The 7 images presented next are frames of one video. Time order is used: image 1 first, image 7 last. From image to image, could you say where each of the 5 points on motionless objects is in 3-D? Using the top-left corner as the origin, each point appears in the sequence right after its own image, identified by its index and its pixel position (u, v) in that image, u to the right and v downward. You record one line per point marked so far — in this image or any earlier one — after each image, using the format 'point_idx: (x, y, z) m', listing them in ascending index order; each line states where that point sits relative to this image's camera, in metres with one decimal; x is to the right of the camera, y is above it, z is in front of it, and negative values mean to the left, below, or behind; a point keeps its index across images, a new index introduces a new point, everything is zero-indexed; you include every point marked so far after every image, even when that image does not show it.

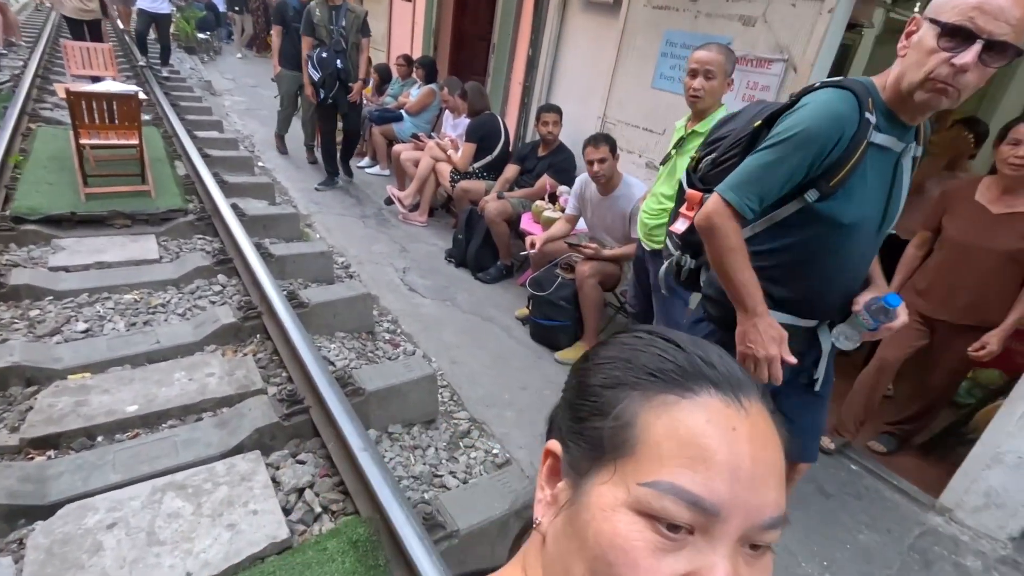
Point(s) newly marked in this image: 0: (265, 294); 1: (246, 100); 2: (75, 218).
0: (-1.5, 0.0, +3.2) m
1: (-5.0, +3.6, +10.2) m
2: (-3.1, +0.5, +3.8) m
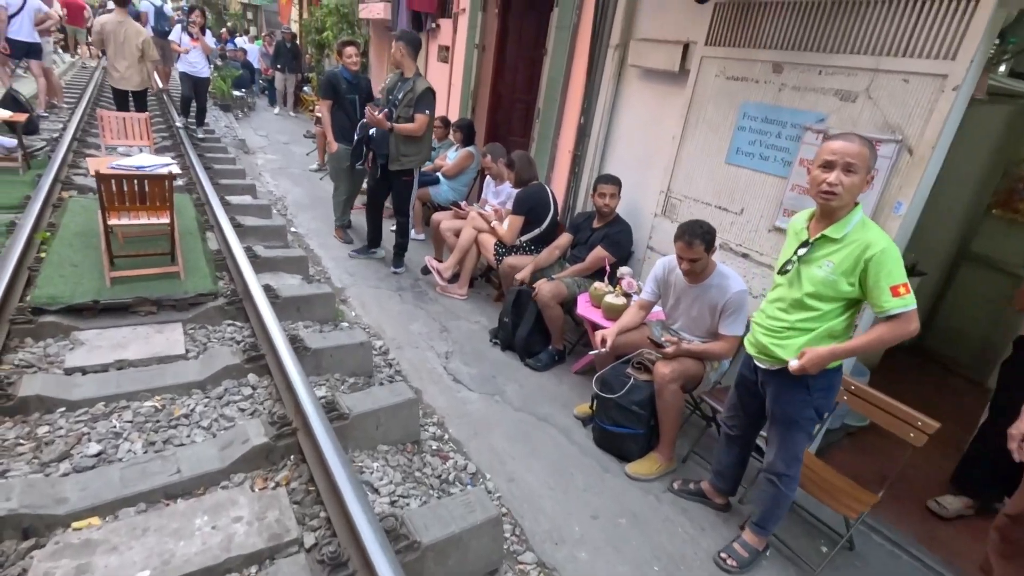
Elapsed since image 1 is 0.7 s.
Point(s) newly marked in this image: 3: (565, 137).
0: (-1.1, -0.6, +2.8) m
1: (-4.4, +2.5, +10.2) m
2: (-2.7, -0.1, +3.5) m
3: (+0.5, +1.4, +5.0) m
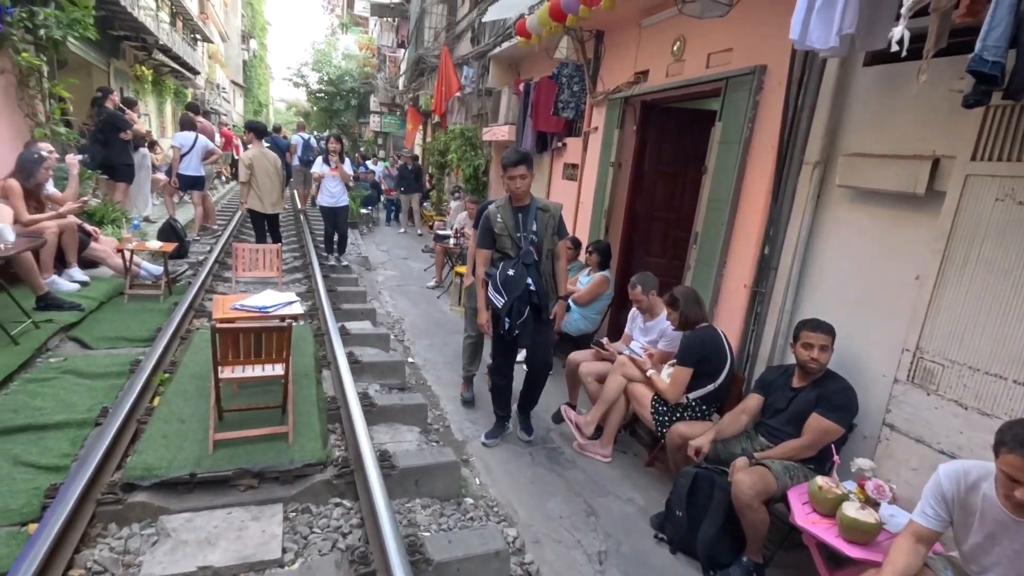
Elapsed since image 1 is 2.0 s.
0: (-0.3, -1.4, +1.9) m
1: (-2.2, +0.3, +10.2) m
2: (-1.8, -1.1, +3.0) m
3: (+1.7, +0.2, +4.1) m
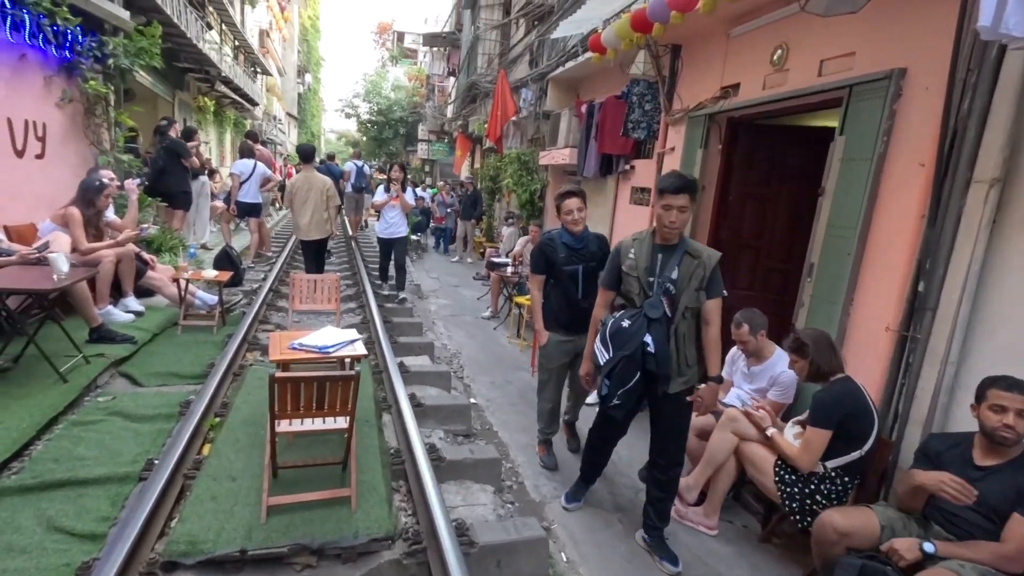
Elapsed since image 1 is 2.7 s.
0: (+0.1, -1.6, +1.3) m
1: (-1.1, -0.3, +9.8) m
2: (-1.3, -1.3, +2.5) m
3: (+2.3, -0.1, +3.5) m
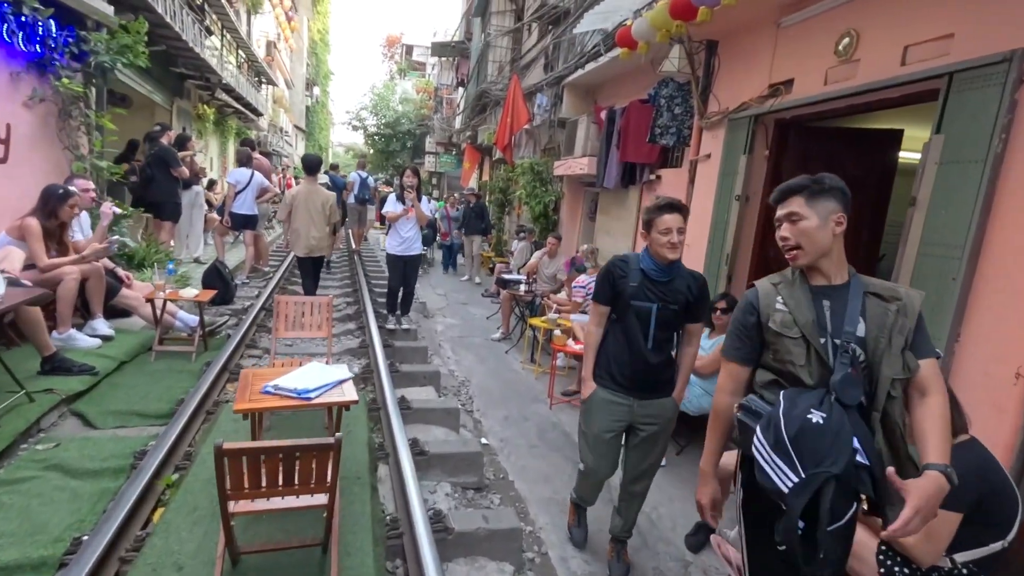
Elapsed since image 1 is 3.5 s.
0: (+0.2, -1.7, +0.6) m
1: (-0.9, -0.6, +9.1) m
2: (-1.1, -1.4, +1.8) m
3: (+2.5, -0.3, +2.7) m
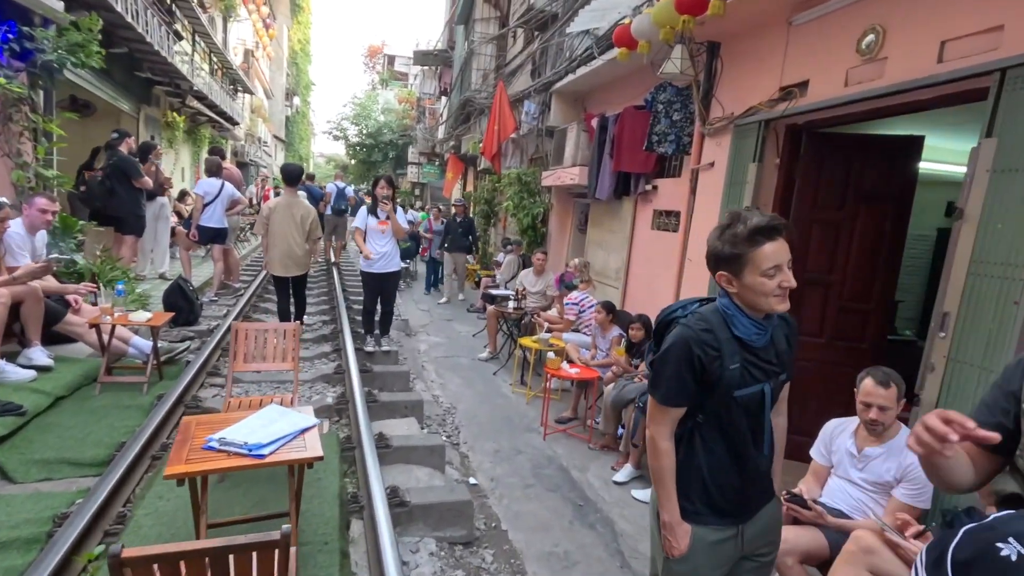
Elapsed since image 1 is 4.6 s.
0: (+0.3, -1.8, +0.1) m
1: (-1.1, -0.8, +8.6) m
2: (-1.1, -1.5, +1.3) m
3: (+2.5, -0.4, +2.4) m
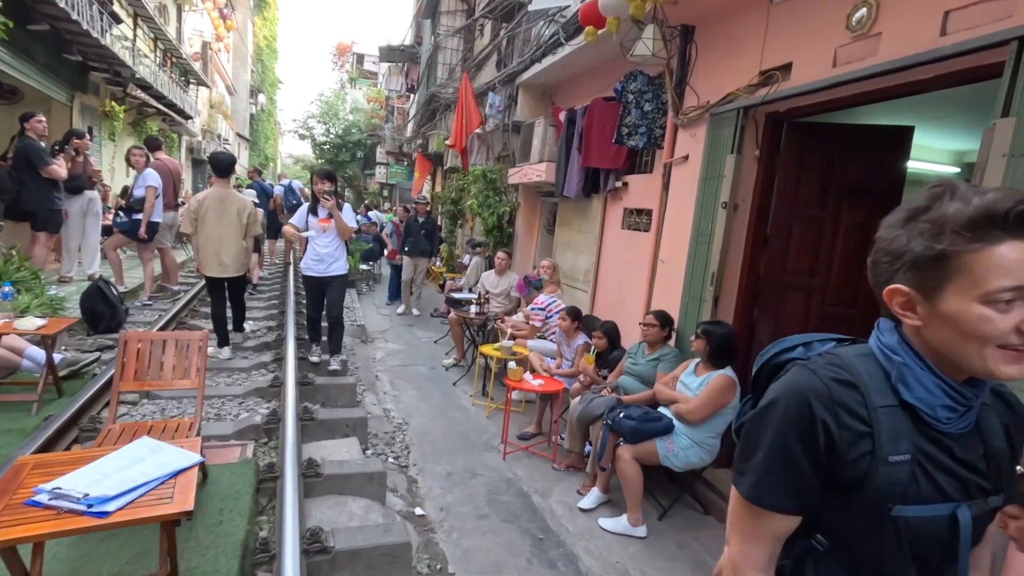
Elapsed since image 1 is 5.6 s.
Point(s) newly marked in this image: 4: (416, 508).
0: (+0.1, -1.8, -0.4) m
1: (-1.6, -0.9, +8.0) m
2: (-1.3, -1.5, +0.7) m
3: (+2.2, -0.4, +2.0) m
4: (-0.7, -1.5, +3.8) m
